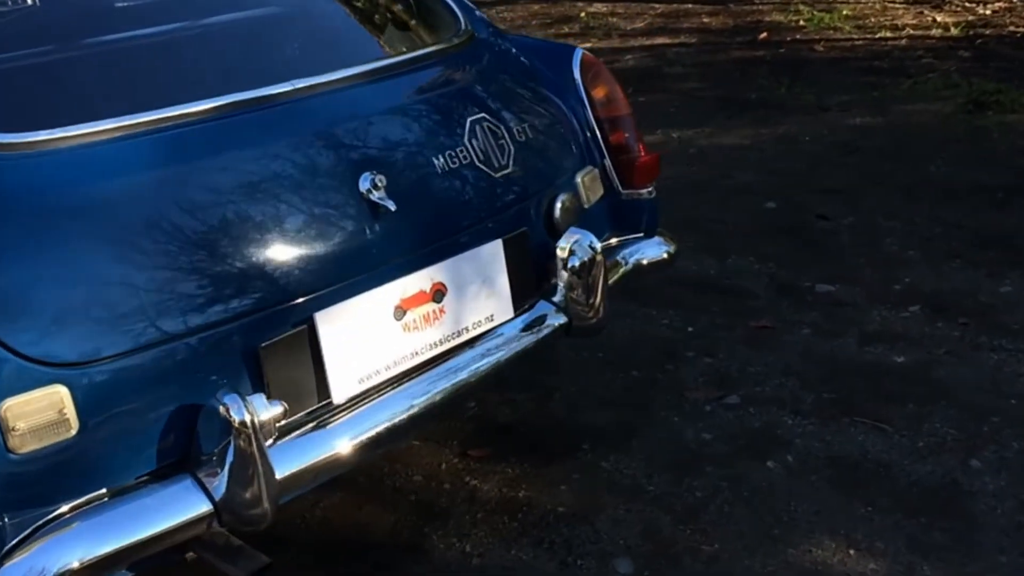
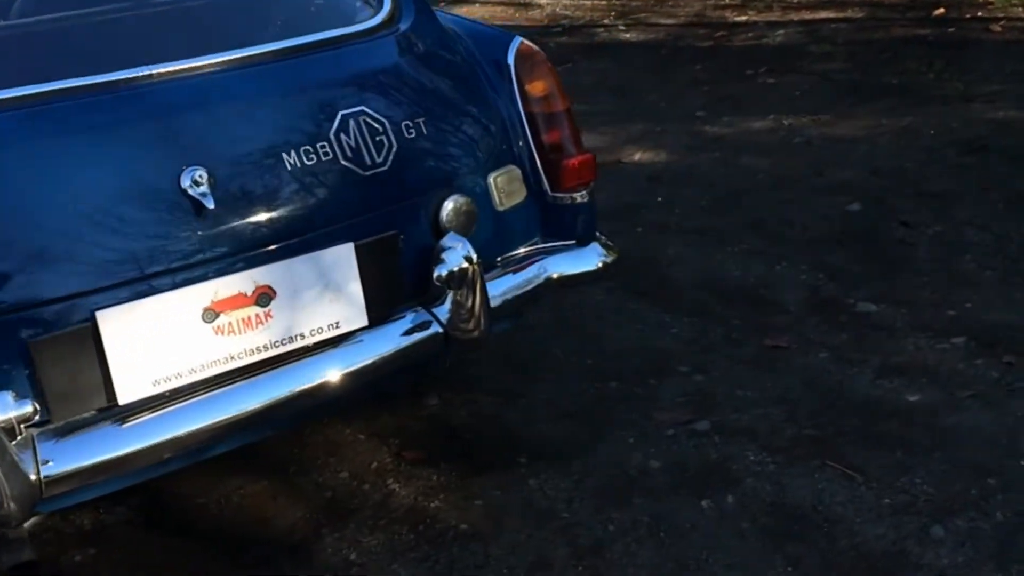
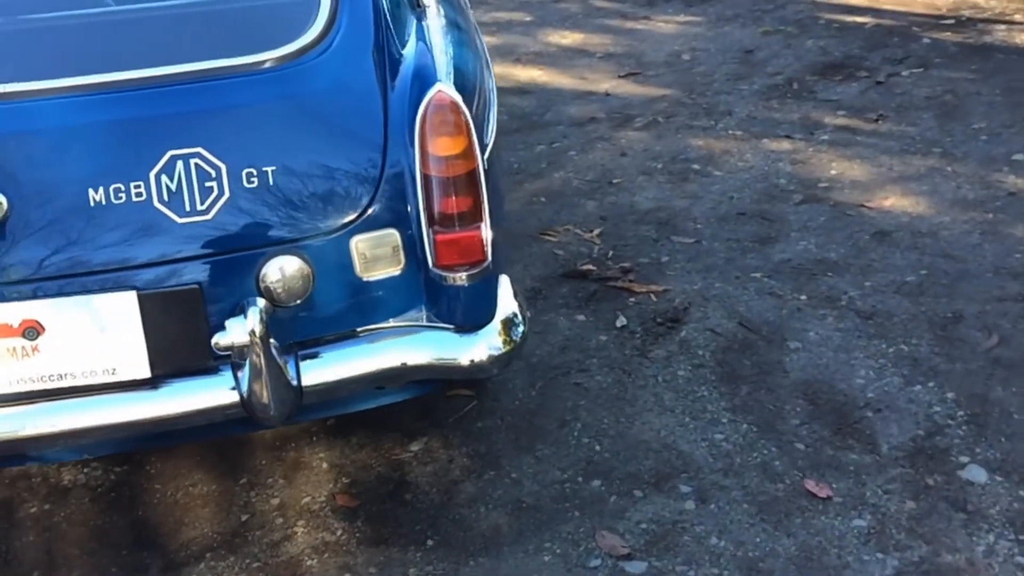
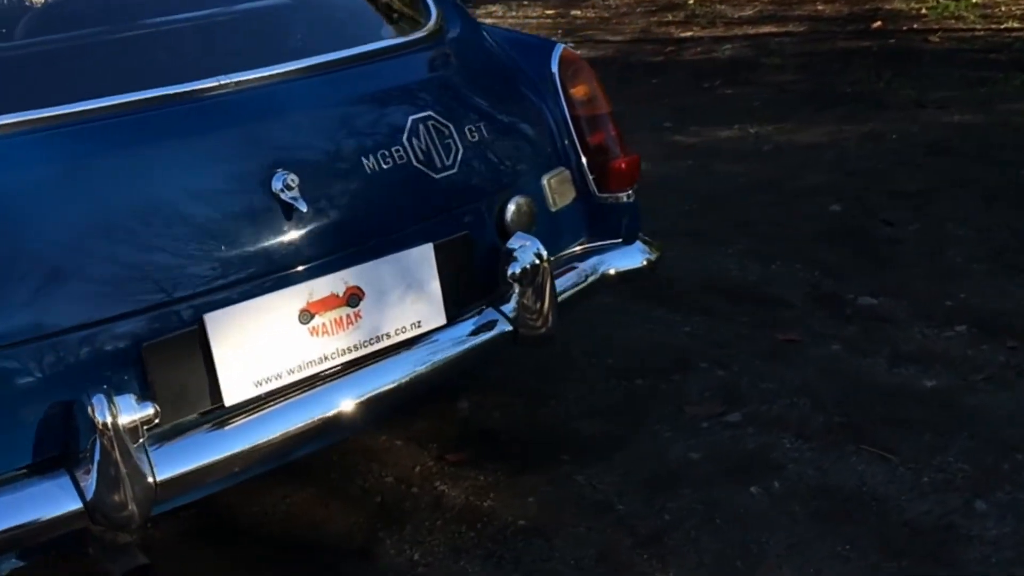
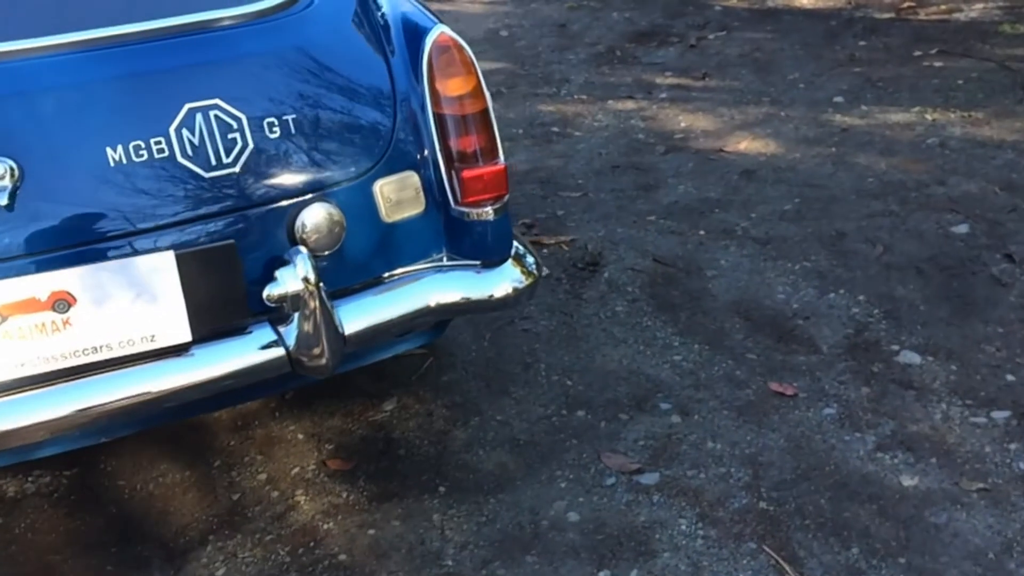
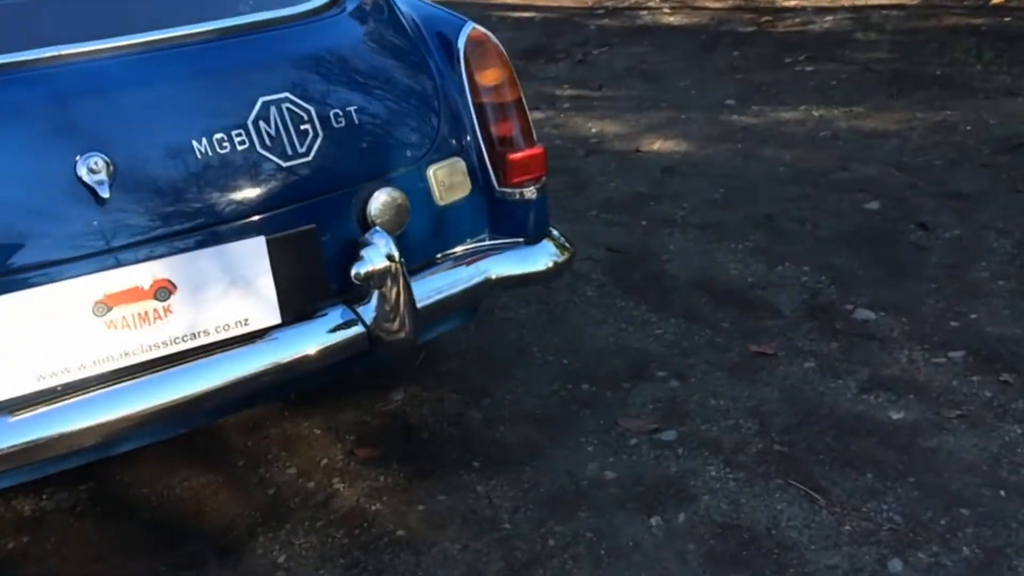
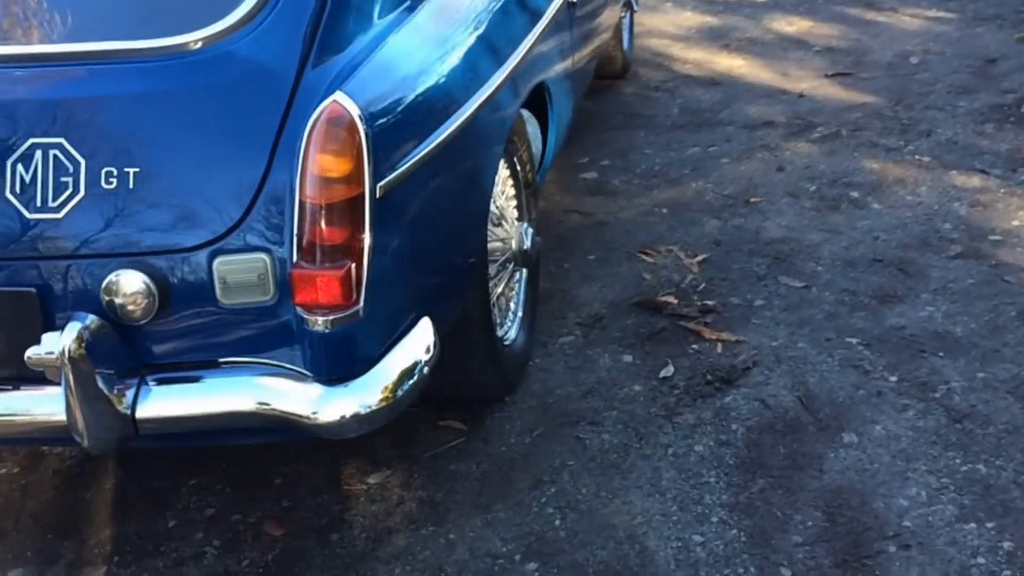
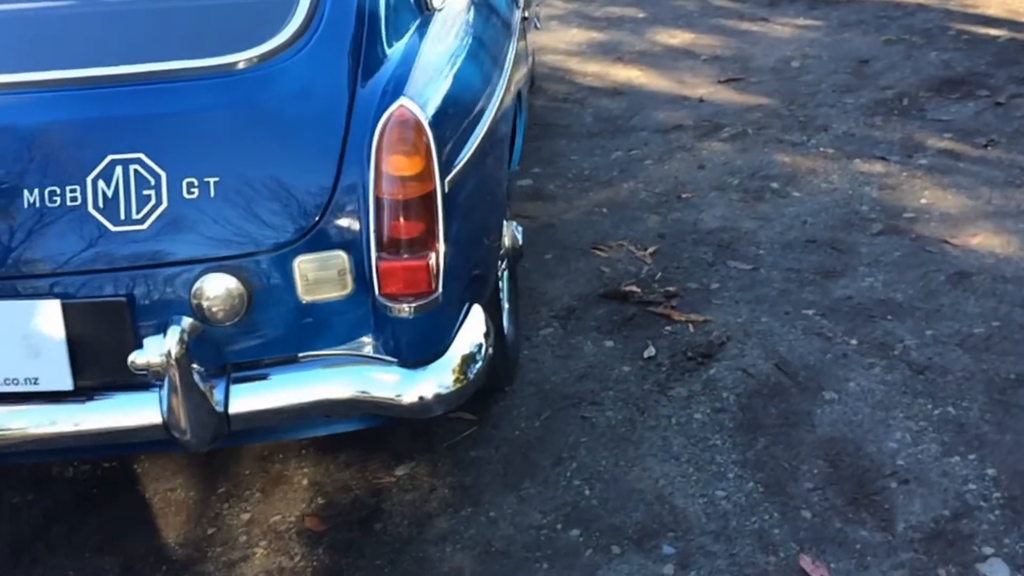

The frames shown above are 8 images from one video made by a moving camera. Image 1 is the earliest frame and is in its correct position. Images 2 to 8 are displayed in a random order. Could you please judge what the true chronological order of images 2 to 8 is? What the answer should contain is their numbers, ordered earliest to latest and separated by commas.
4, 2, 6, 5, 3, 8, 7
